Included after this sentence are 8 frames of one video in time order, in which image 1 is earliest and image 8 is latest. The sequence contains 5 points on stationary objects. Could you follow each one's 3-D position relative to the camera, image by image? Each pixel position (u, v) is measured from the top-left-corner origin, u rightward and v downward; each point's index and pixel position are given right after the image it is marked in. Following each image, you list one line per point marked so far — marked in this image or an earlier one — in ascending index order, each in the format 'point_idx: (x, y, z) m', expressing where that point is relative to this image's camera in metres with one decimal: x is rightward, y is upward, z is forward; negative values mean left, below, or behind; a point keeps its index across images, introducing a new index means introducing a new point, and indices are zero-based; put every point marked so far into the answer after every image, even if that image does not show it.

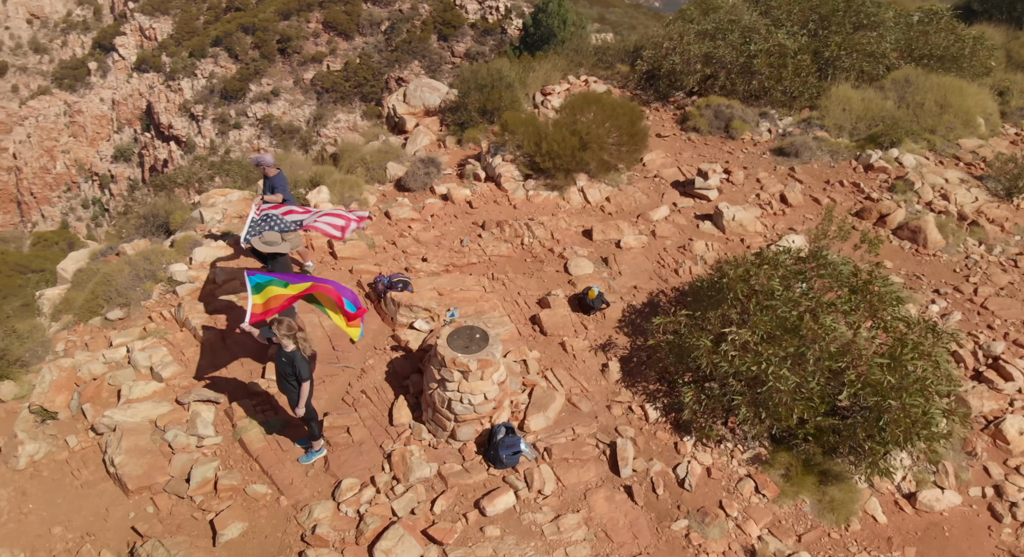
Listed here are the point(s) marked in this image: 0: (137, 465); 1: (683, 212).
0: (-3.1, -1.6, +5.2) m
1: (+2.6, +1.0, +9.2) m
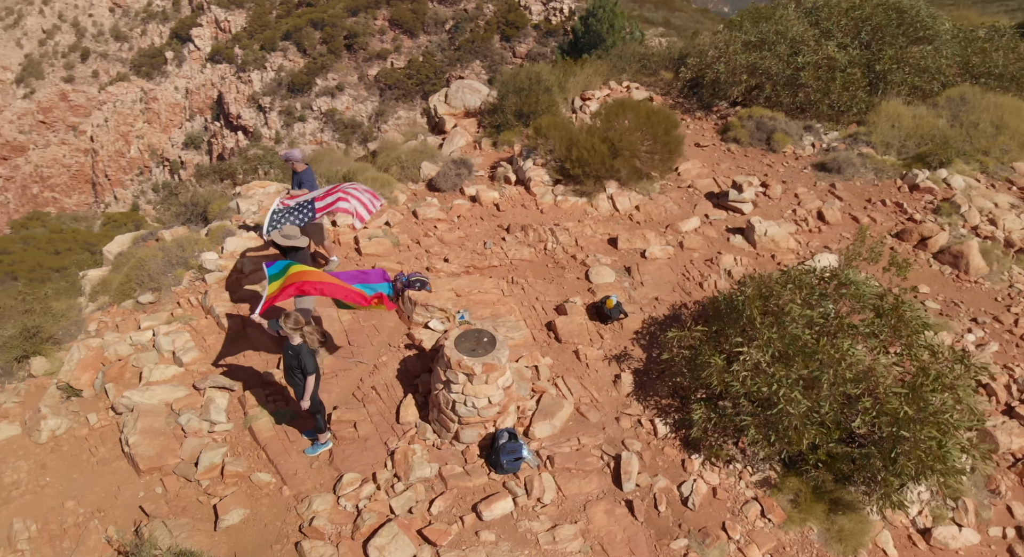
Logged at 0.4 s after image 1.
0: (-3.1, -1.4, +5.4) m
1: (+3.0, +0.8, +9.0) m
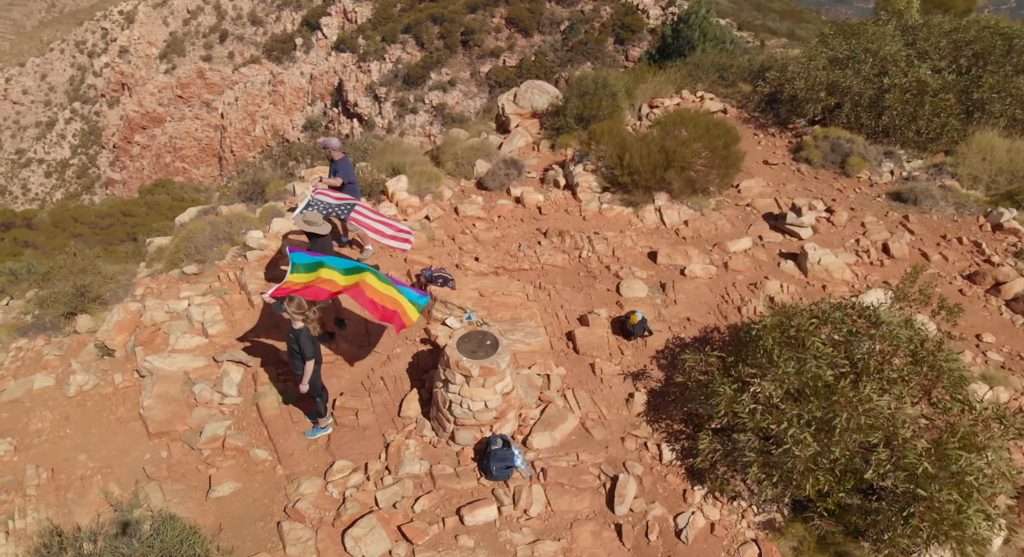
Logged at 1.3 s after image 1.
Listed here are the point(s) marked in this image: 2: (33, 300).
0: (-3.1, -1.2, +5.6) m
1: (+3.5, +0.4, +8.5) m
2: (-6.0, -0.3, +8.0) m
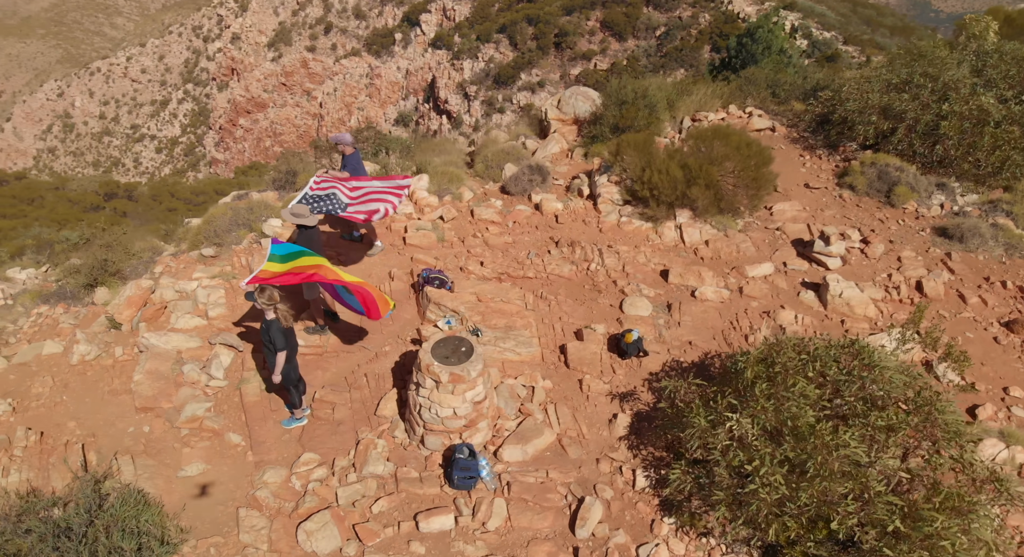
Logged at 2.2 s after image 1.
0: (-3.3, -1.0, +5.8) m
1: (+3.6, +0.1, +8.1) m
2: (-5.9, +0.1, +8.4) m
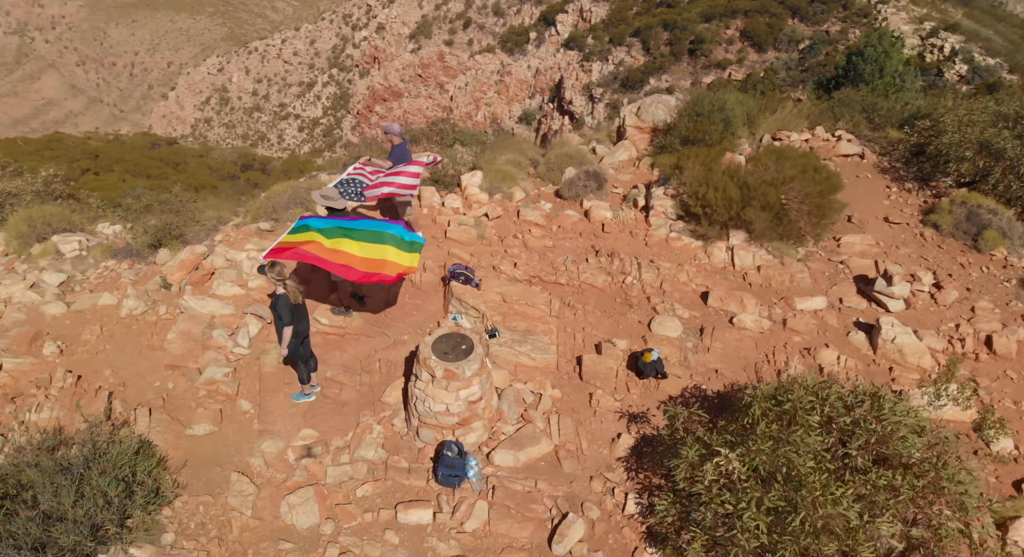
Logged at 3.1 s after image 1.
0: (-3.2, -0.7, +6.1) m
1: (+4.0, -0.4, +7.6) m
2: (-5.3, +0.7, +9.1) m
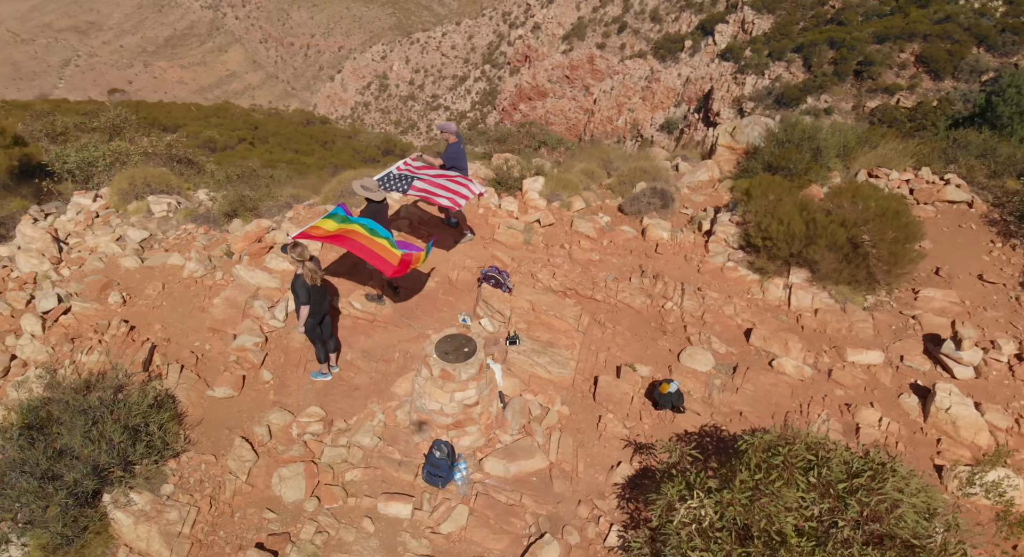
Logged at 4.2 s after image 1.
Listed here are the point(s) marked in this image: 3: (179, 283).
0: (-3.0, -0.4, +6.6) m
1: (+4.3, -1.0, +7.0) m
2: (-4.5, +1.3, +9.8) m
3: (-3.8, 0.0, +7.2) m
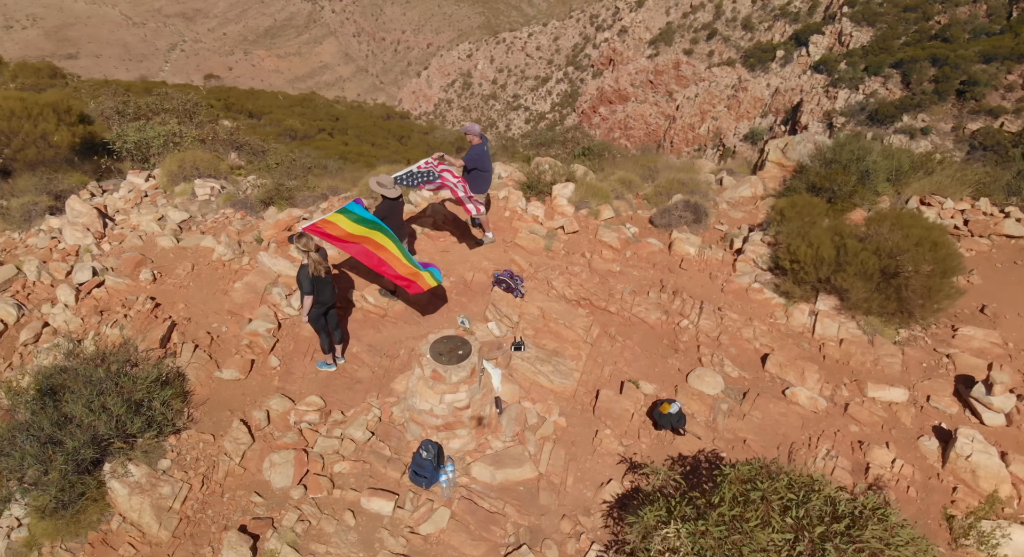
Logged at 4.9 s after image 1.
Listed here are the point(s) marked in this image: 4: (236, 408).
0: (-2.9, -0.2, +6.8) m
1: (+4.4, -1.4, +6.6) m
2: (-4.0, +1.5, +10.1) m
3: (-3.6, +0.2, +7.5) m
4: (-2.4, -1.2, +5.6) m
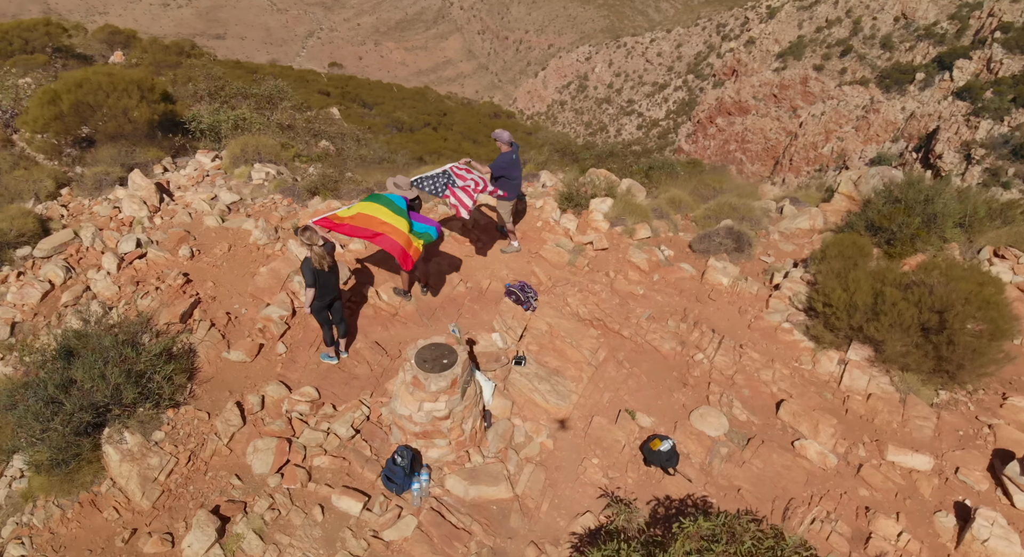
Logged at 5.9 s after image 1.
0: (-2.8, 0.0, +7.1) m
1: (+4.3, -2.0, +6.1) m
2: (-3.3, +1.7, +10.5) m
3: (-3.4, +0.4, +7.8) m
4: (-2.6, -1.1, +5.8) m
